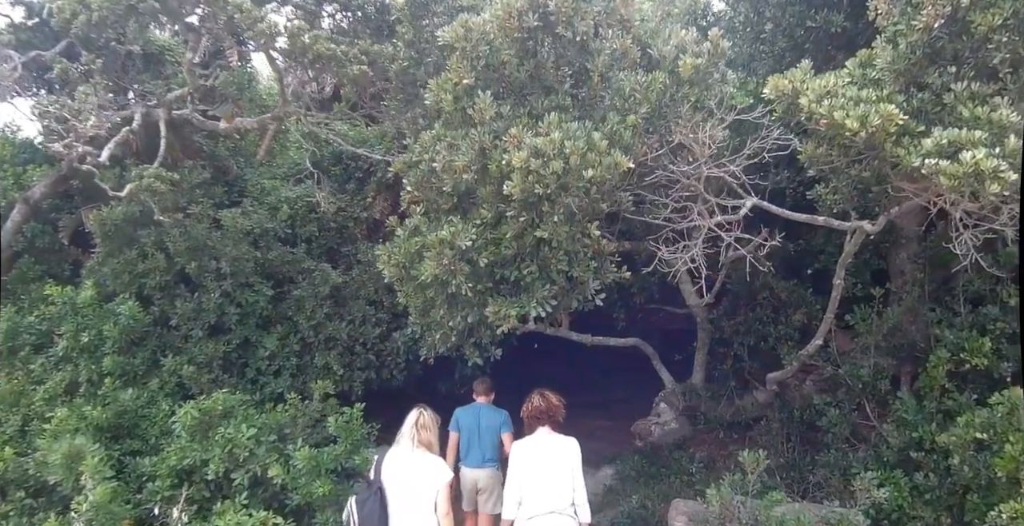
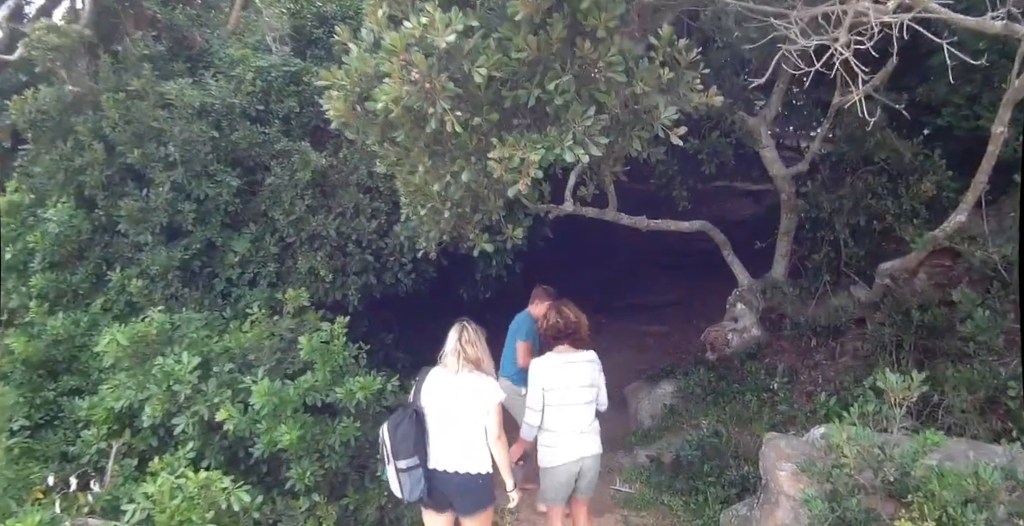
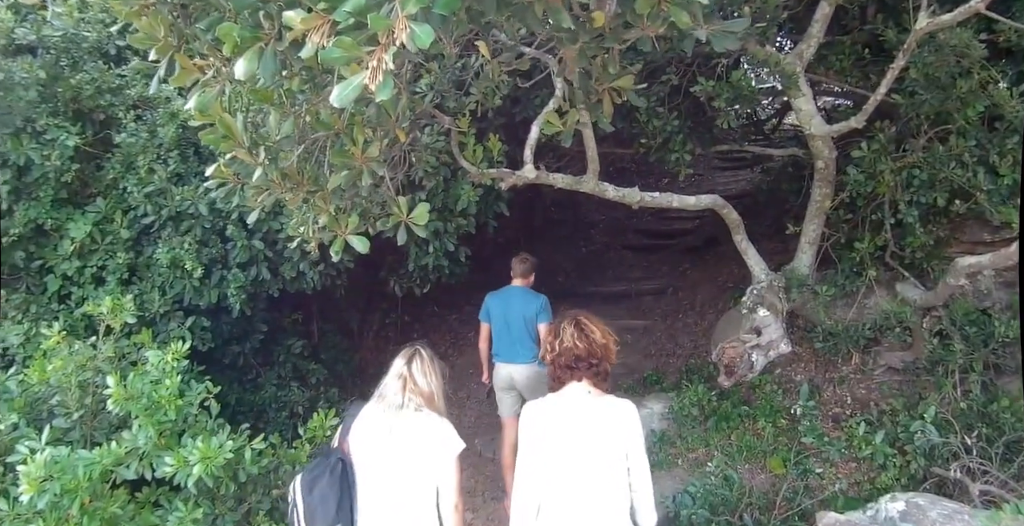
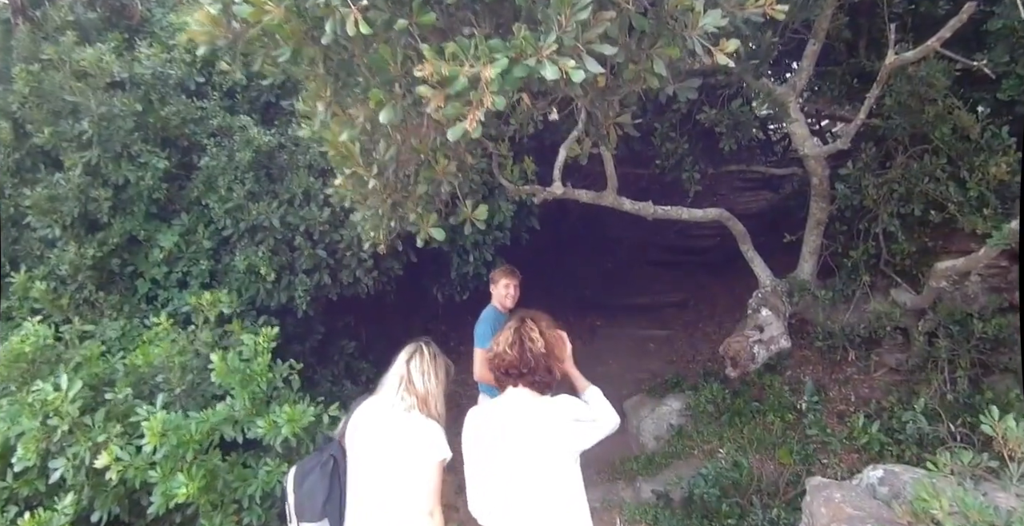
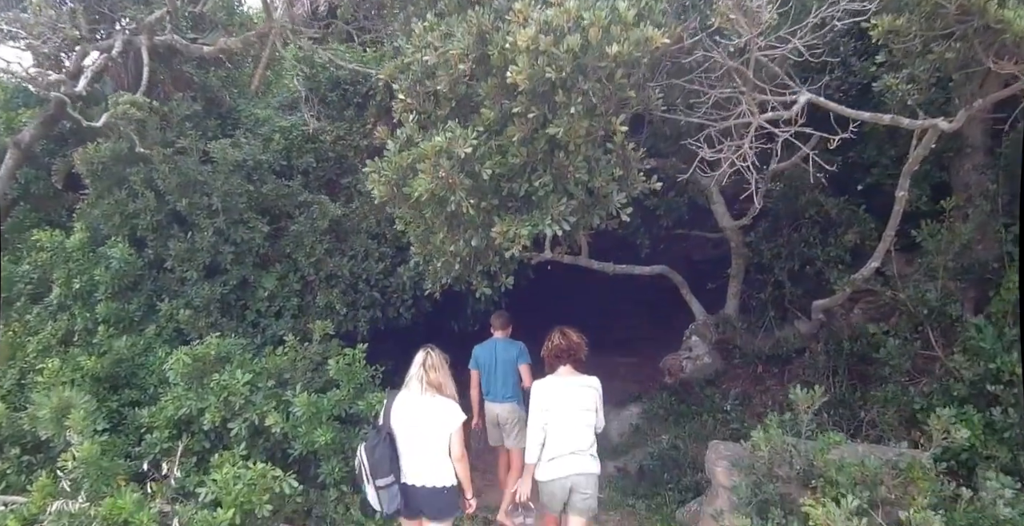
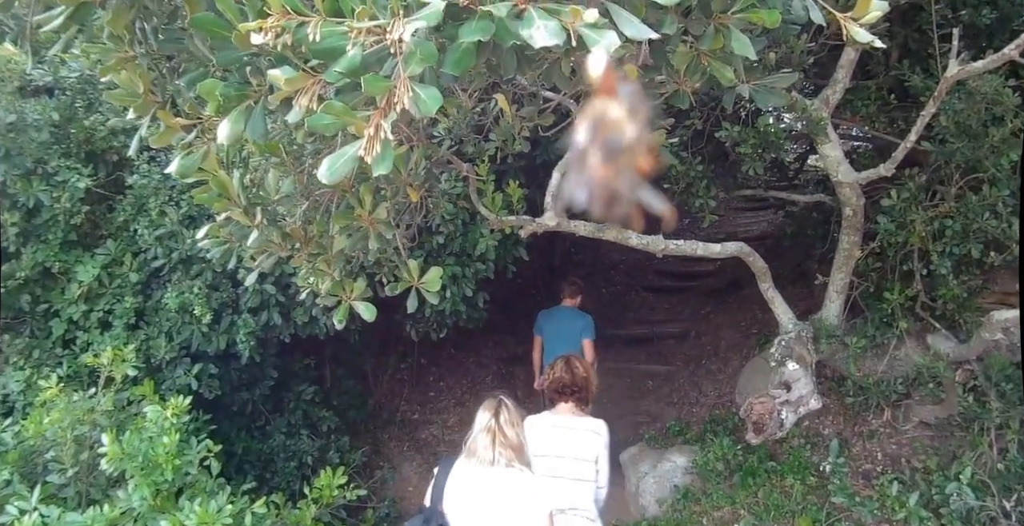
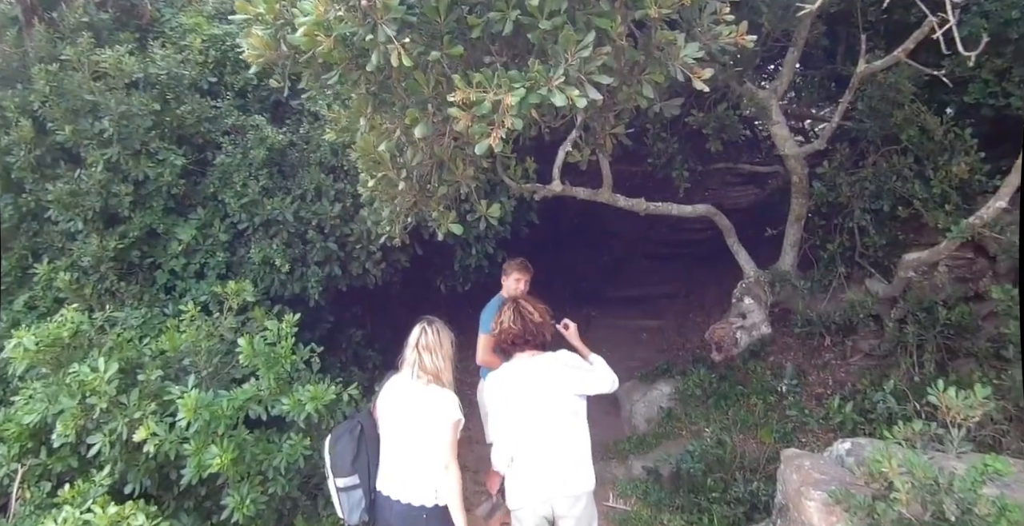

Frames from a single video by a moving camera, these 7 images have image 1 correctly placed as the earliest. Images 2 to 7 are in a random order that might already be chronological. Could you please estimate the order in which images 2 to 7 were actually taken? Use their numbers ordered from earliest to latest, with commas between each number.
5, 2, 7, 4, 3, 6
